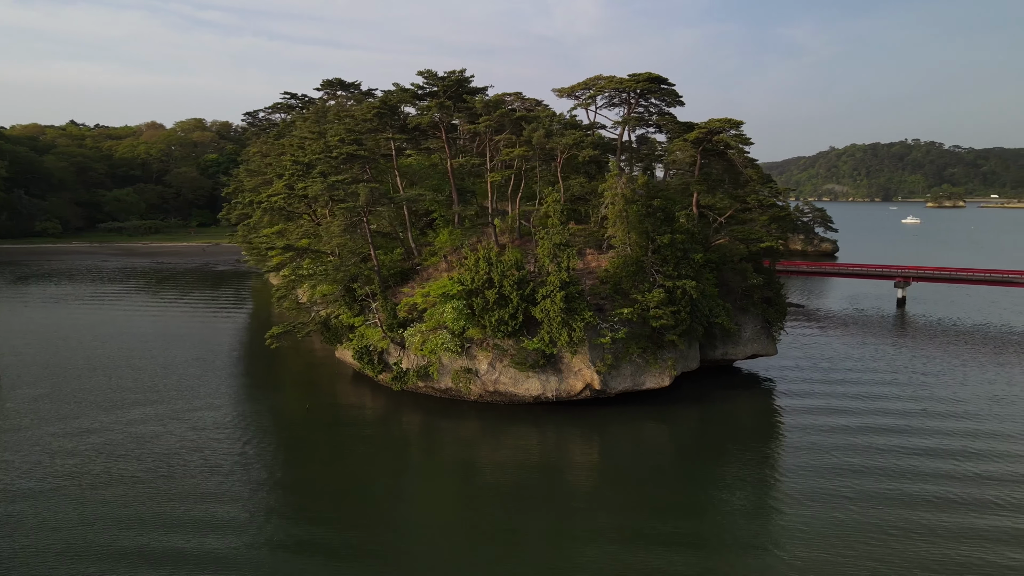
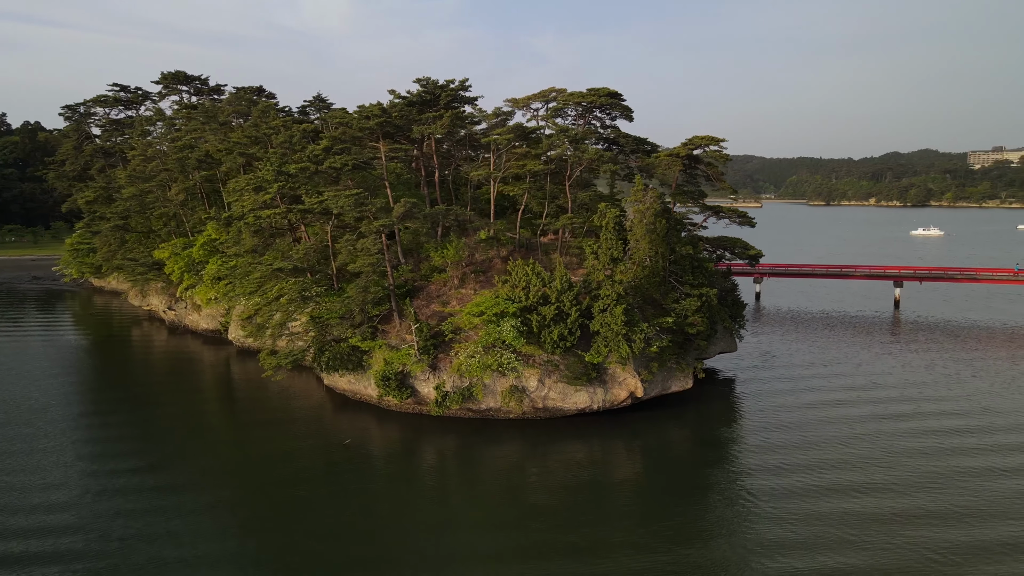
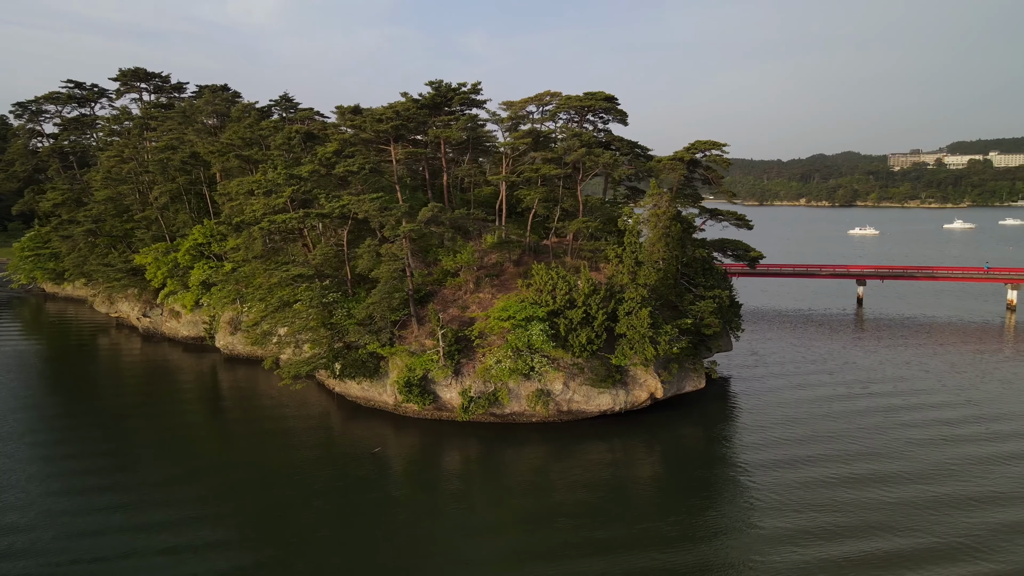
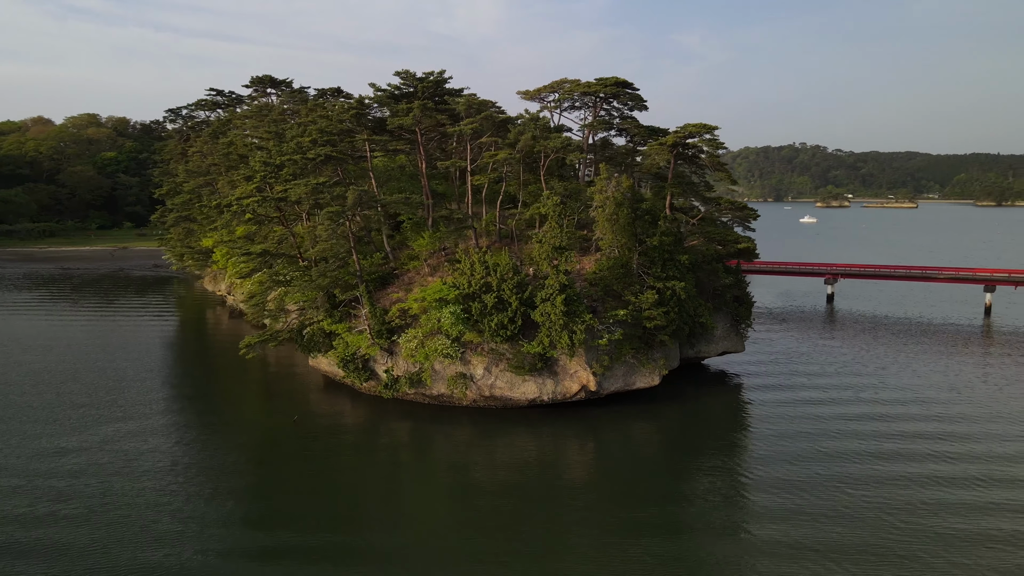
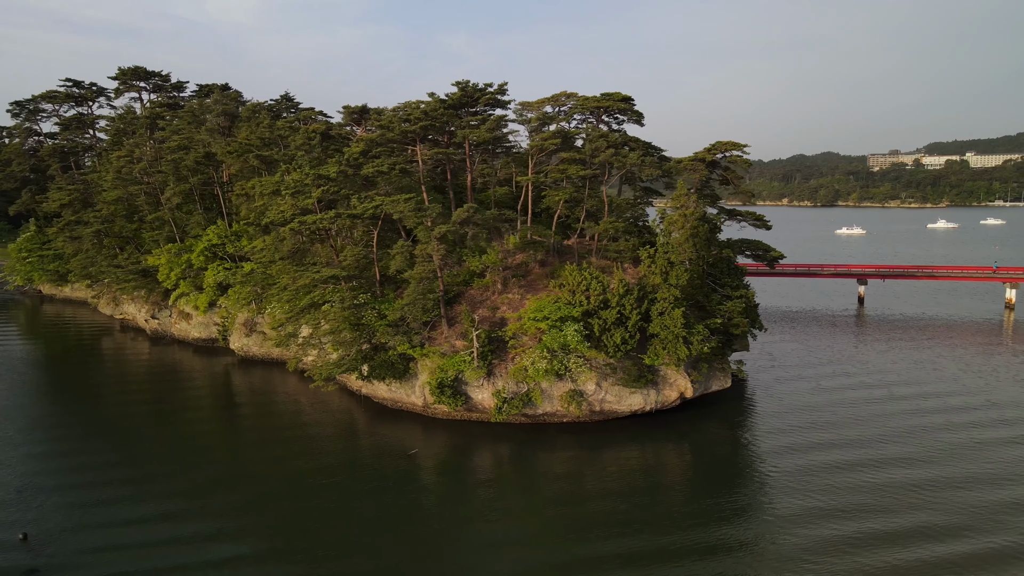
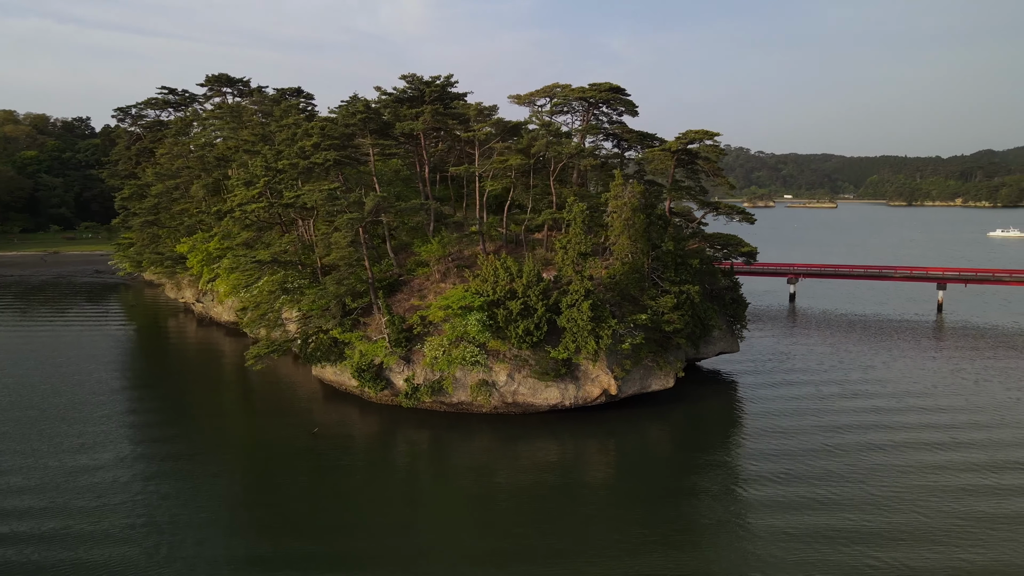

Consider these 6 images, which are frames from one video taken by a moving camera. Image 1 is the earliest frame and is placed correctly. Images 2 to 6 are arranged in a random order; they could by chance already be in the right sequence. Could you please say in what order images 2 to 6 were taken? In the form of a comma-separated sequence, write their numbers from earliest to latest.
4, 6, 2, 3, 5
